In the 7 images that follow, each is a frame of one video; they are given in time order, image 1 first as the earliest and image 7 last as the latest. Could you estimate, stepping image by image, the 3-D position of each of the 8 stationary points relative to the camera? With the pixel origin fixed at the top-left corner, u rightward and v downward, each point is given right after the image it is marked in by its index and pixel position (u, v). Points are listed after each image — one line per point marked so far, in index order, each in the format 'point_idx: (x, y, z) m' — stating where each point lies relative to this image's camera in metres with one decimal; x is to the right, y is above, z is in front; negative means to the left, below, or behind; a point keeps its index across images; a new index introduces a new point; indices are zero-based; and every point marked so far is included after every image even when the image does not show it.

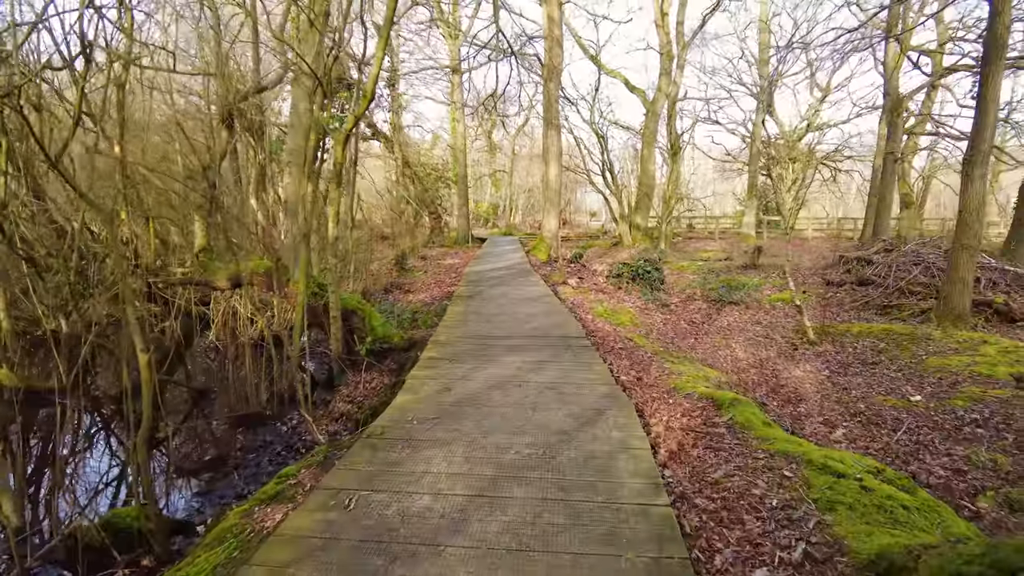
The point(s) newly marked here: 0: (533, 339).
0: (+0.1, -0.4, +4.5) m
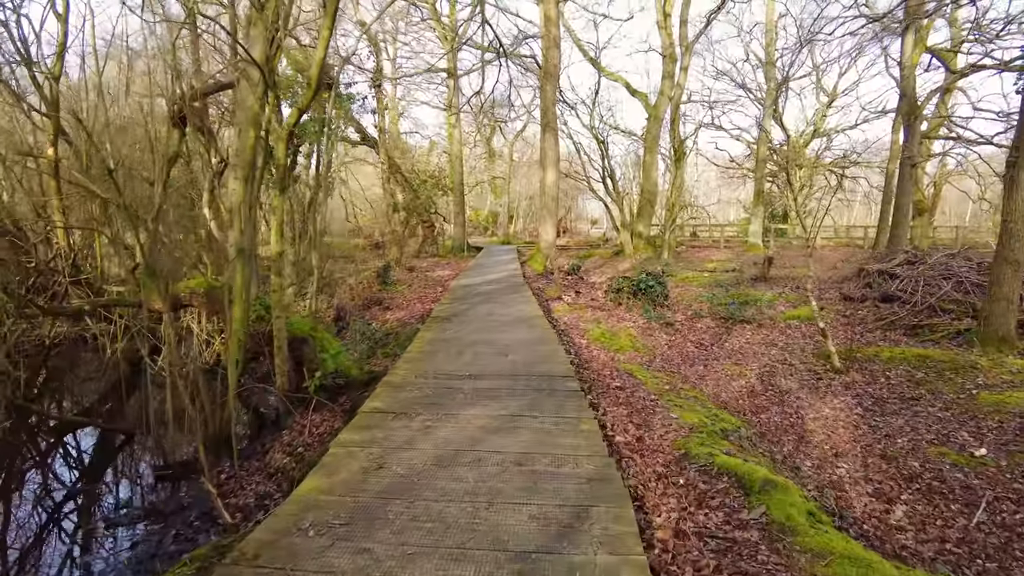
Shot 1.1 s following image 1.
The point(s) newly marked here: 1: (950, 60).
0: (0.0, -0.5, +3.7) m
1: (+11.7, +6.1, +17.6) m
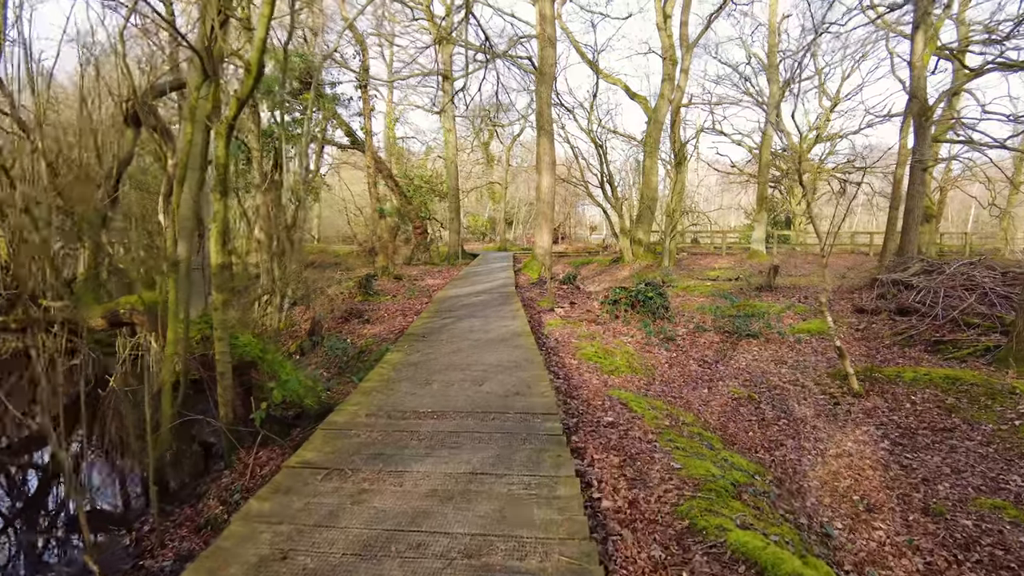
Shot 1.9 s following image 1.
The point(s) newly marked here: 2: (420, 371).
0: (-0.2, -0.6, +3.1) m
1: (+11.5, +5.9, +17.0) m
2: (-0.6, -0.5, +4.2) m
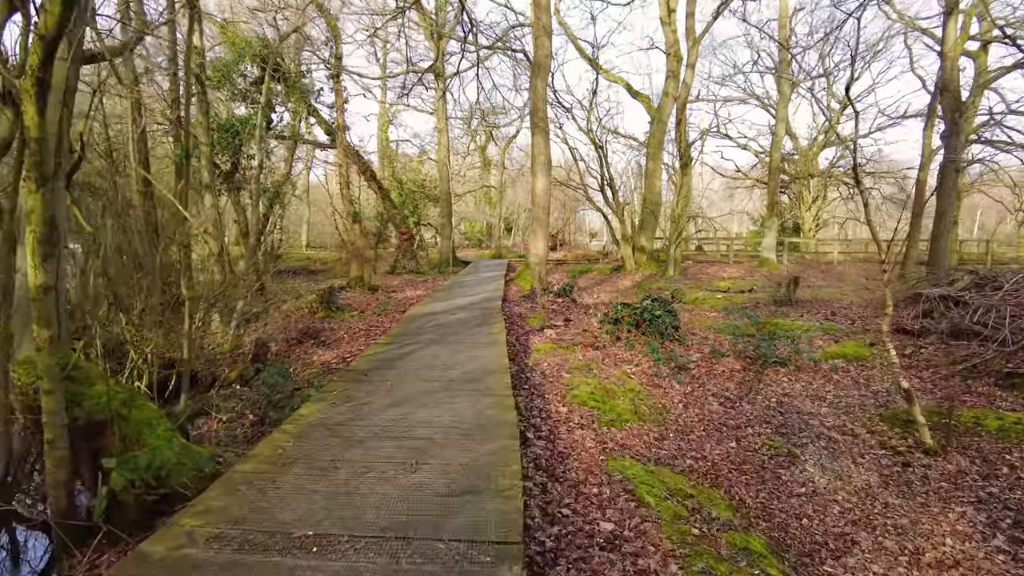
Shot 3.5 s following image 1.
0: (-0.4, -0.7, +1.8) m
1: (+11.4, +5.6, +15.8) m
2: (-0.8, -0.7, +2.9) m
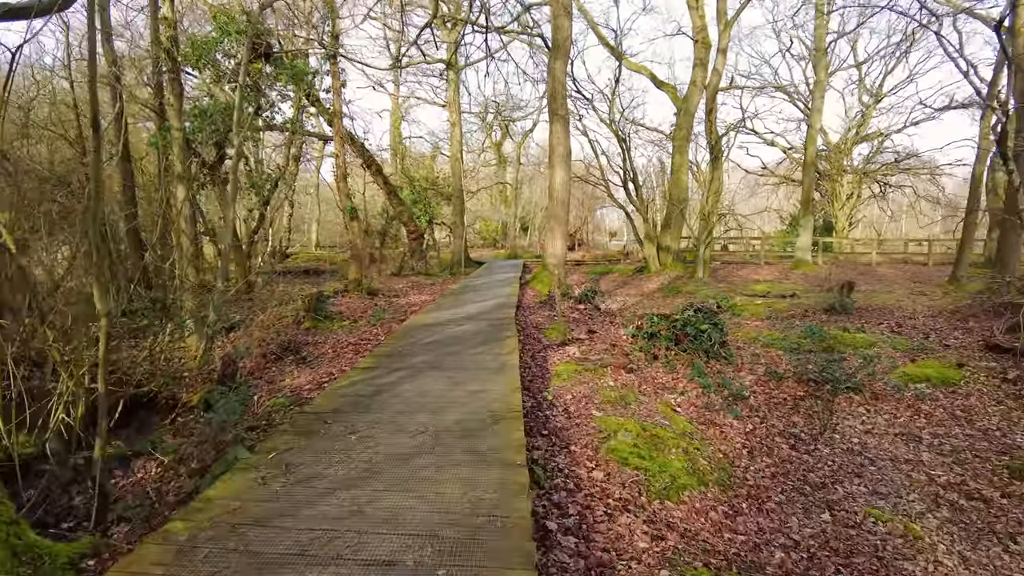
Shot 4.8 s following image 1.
0: (-0.4, -0.8, +0.7) m
1: (+11.7, +5.5, +14.4) m
2: (-0.7, -0.7, +1.8) m
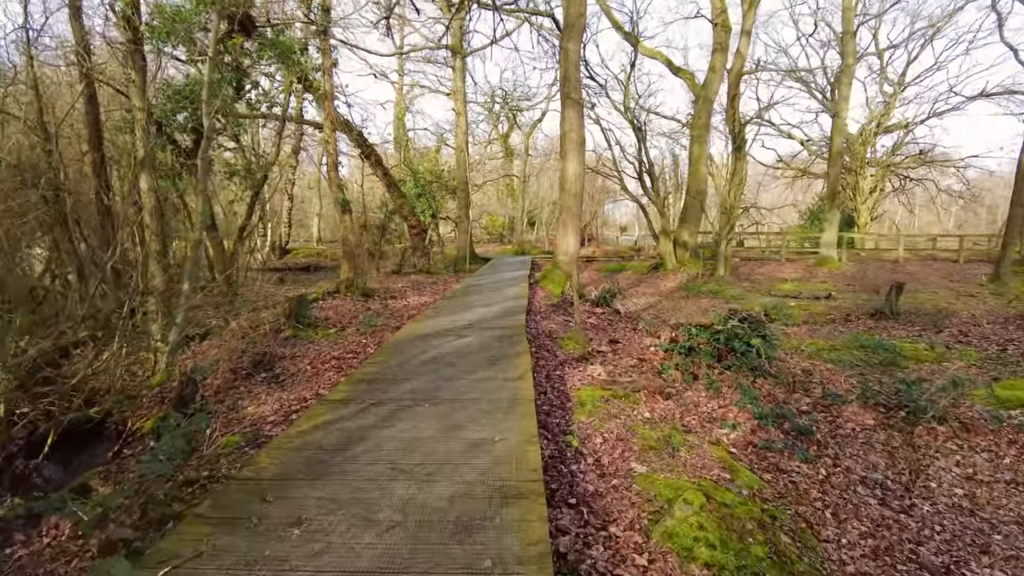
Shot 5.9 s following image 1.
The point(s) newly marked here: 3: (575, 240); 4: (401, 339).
0: (-0.3, -0.9, -0.3) m
1: (+11.9, +5.5, +13.3) m
2: (-0.7, -0.8, +0.8) m
3: (+1.1, +0.8, +11.3) m
4: (-0.9, -0.4, +5.6) m
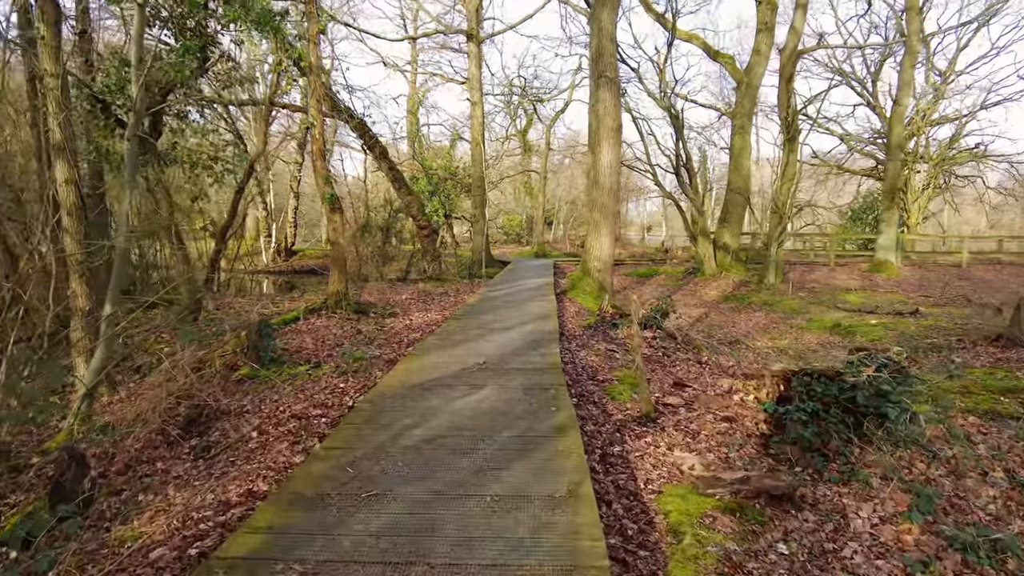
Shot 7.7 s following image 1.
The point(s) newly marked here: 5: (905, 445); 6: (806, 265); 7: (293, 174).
0: (-0.3, -1.1, -1.9) m
1: (+12.3, +5.3, +11.3) m
2: (-0.6, -1.0, -0.8) m
3: (+1.4, +0.6, +9.6) m
4: (-0.7, -0.6, +4.0) m
5: (+2.0, -0.8, +3.3) m
6: (+7.6, +0.6, +16.9) m
7: (-5.7, +3.0, +17.3) m
